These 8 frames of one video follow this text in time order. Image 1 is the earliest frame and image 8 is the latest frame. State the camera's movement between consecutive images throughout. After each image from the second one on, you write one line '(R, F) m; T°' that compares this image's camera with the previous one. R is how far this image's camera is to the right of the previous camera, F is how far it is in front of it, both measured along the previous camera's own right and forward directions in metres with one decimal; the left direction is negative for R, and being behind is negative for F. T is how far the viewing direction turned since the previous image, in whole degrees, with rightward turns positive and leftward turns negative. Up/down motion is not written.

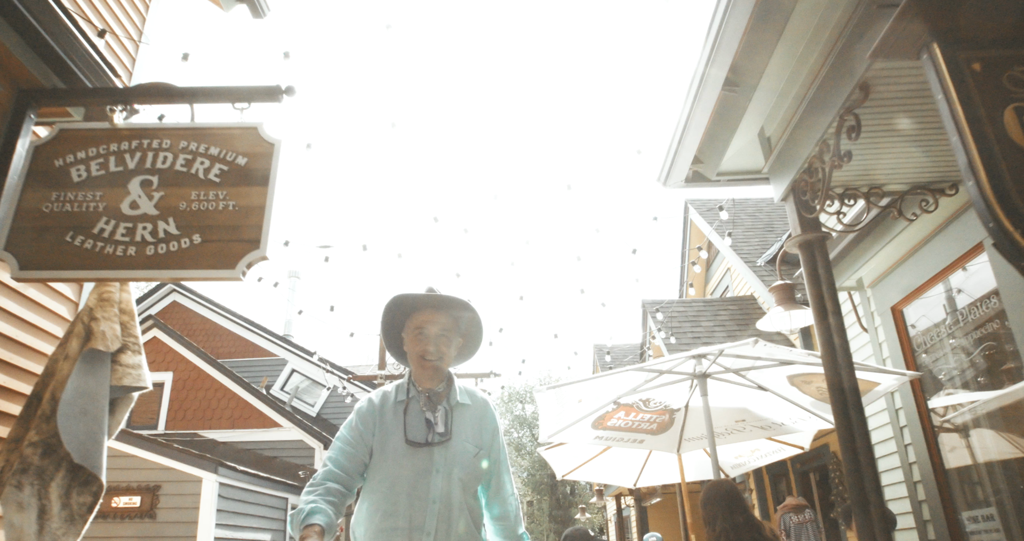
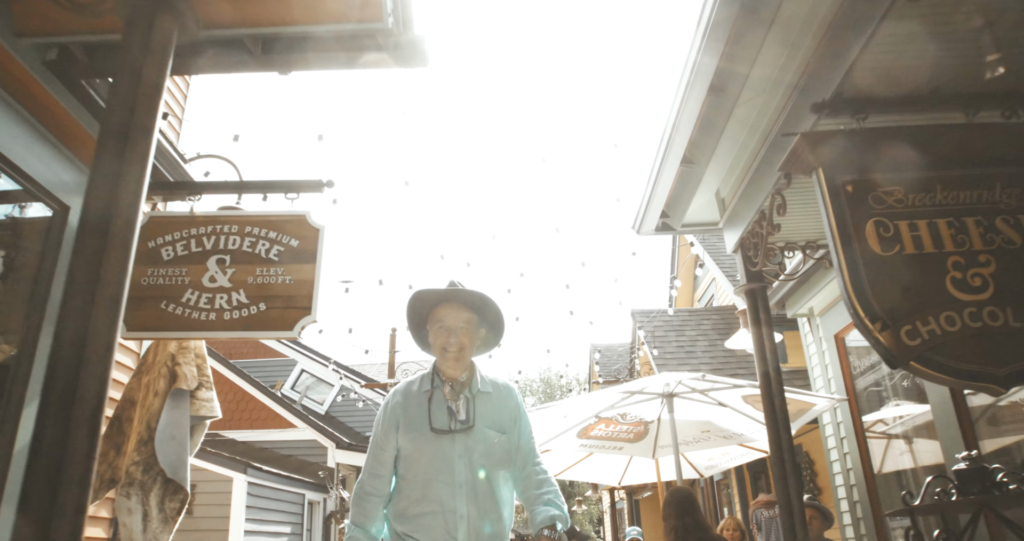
(0.0, -0.7) m; 0°
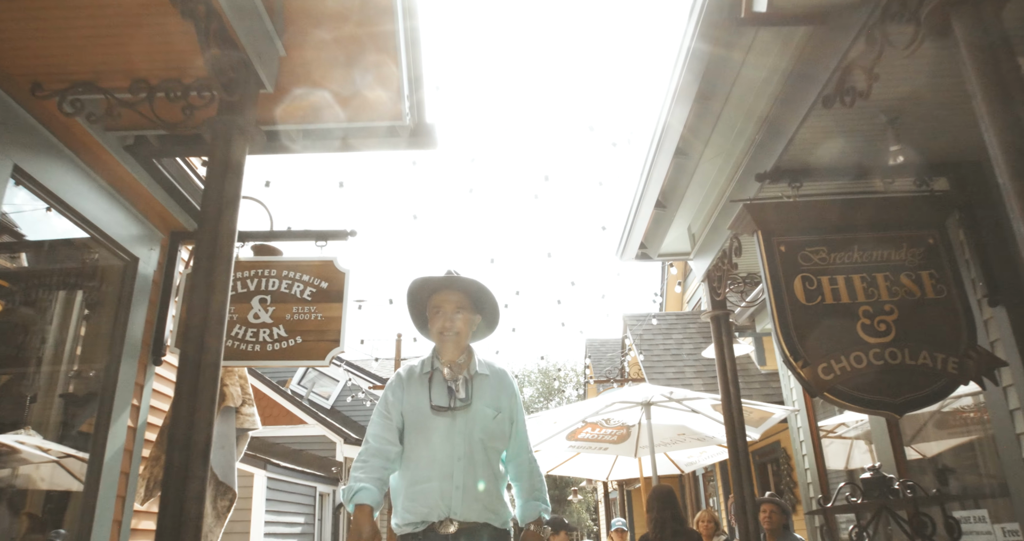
(0.0, -0.6) m; 0°
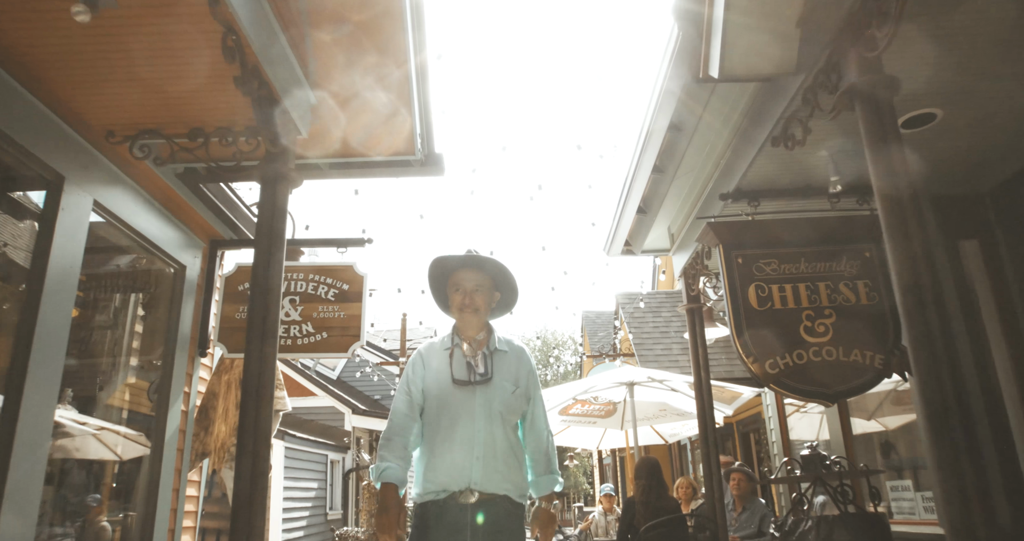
(0.0, -0.6) m; 0°
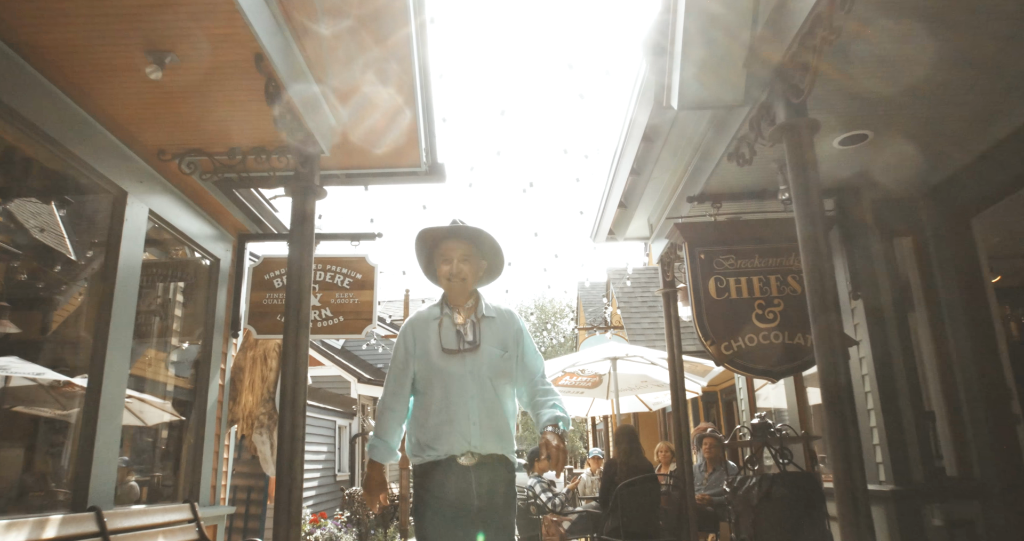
(0.0, -0.6) m; 0°
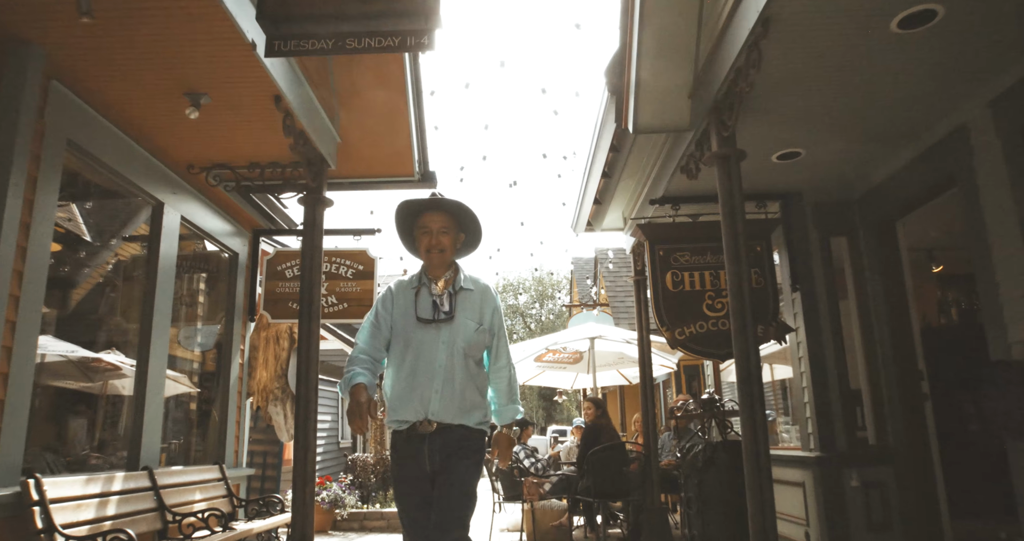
(+0.1, -0.6) m; 0°
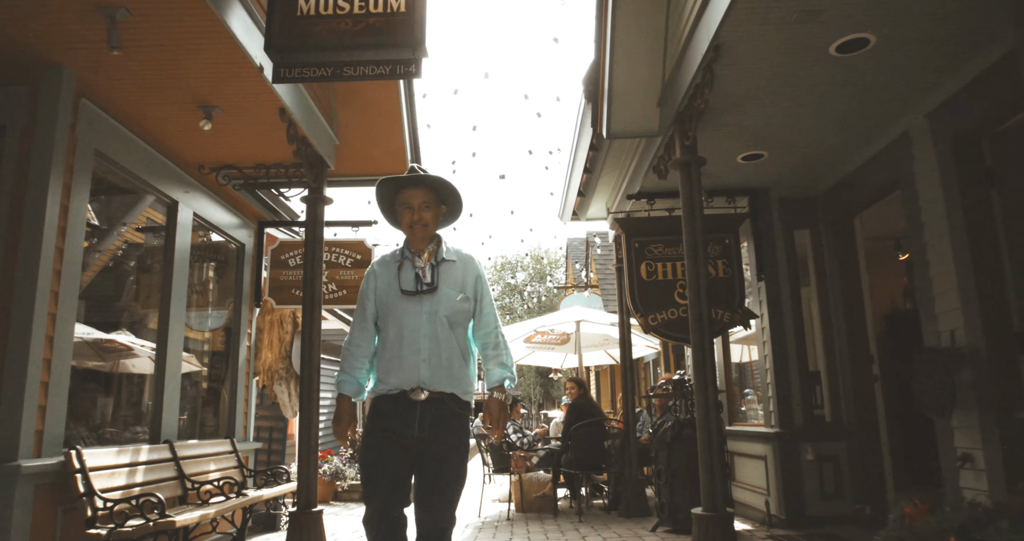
(+0.1, -0.4) m; 0°
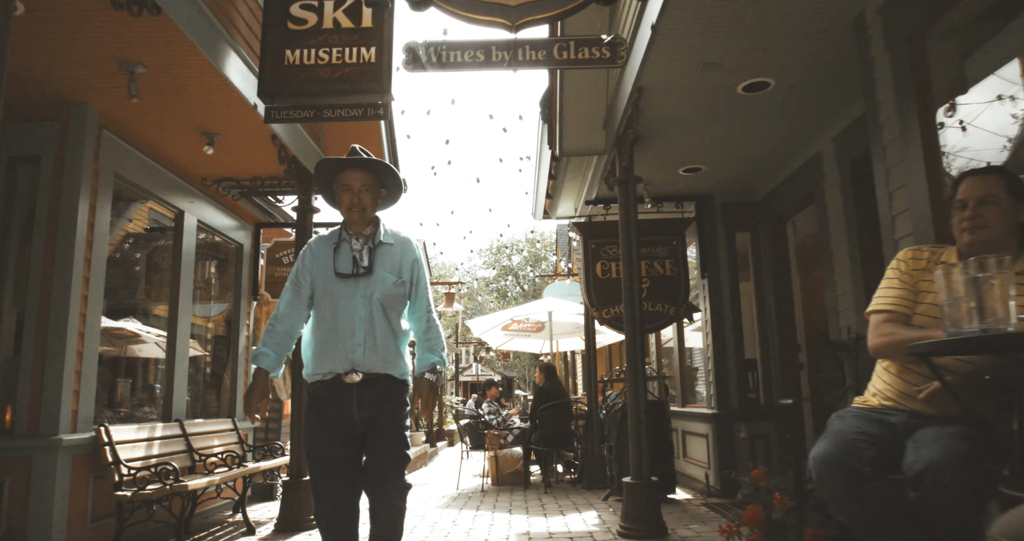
(+0.3, -0.7) m; 0°
